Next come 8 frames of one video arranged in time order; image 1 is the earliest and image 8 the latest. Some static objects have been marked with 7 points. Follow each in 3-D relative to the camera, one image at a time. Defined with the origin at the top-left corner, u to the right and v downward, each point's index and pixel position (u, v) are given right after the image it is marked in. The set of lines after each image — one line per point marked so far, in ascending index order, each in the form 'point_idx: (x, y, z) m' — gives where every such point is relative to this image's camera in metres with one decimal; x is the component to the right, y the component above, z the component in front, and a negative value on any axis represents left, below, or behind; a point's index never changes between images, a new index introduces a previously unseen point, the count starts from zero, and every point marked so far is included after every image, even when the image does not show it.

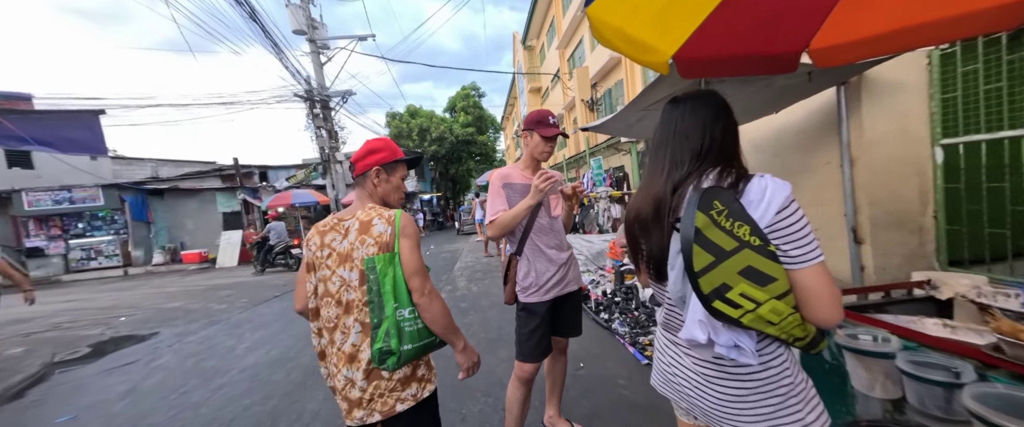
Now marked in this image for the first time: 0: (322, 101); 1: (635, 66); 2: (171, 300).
0: (-7.5, +4.5, +13.5) m
1: (+4.5, +5.3, +12.2) m
2: (-7.0, -1.8, +7.0) m
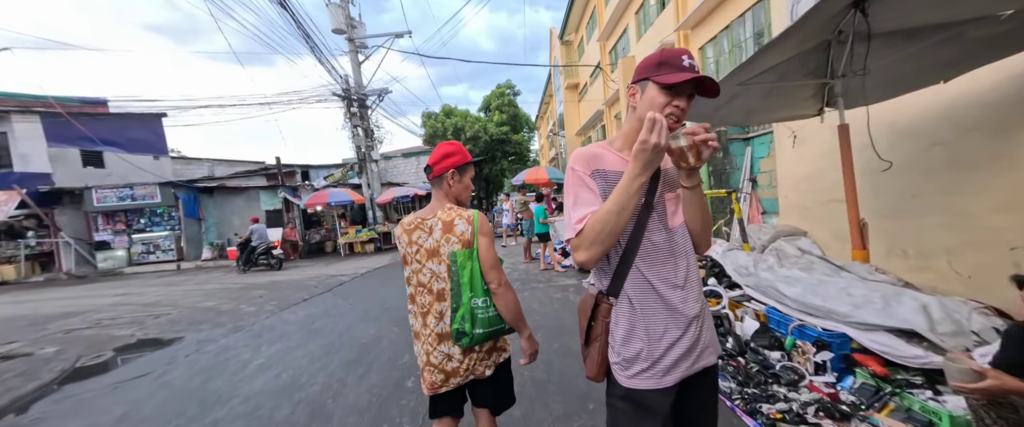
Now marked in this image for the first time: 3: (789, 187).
0: (-6.0, +4.5, +13.4) m
1: (+5.8, +5.2, +11.0) m
2: (-6.2, -1.7, +6.9) m
3: (+3.8, +0.4, +4.7) m
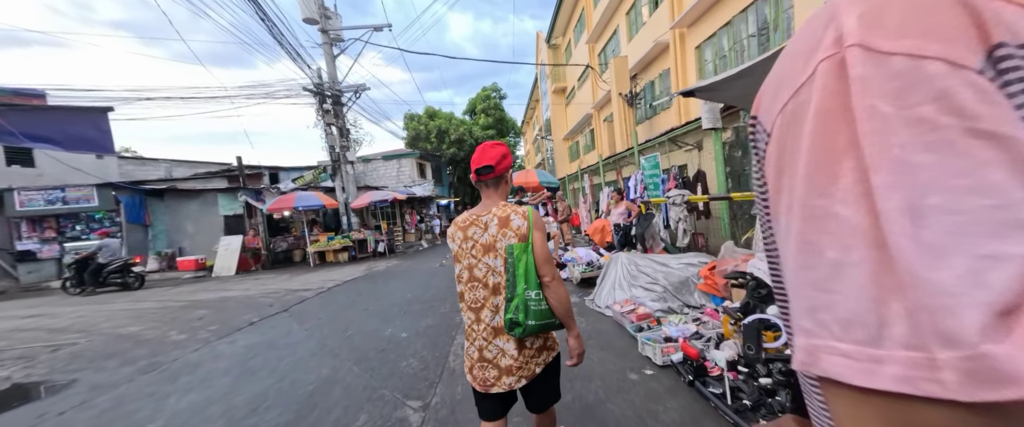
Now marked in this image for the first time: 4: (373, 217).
0: (-6.5, +4.3, +12.4) m
1: (+5.4, +5.0, +10.5) m
2: (-6.4, -1.8, +5.8) m
3: (+3.7, +0.3, +4.0) m
4: (-6.4, -0.2, +15.7) m
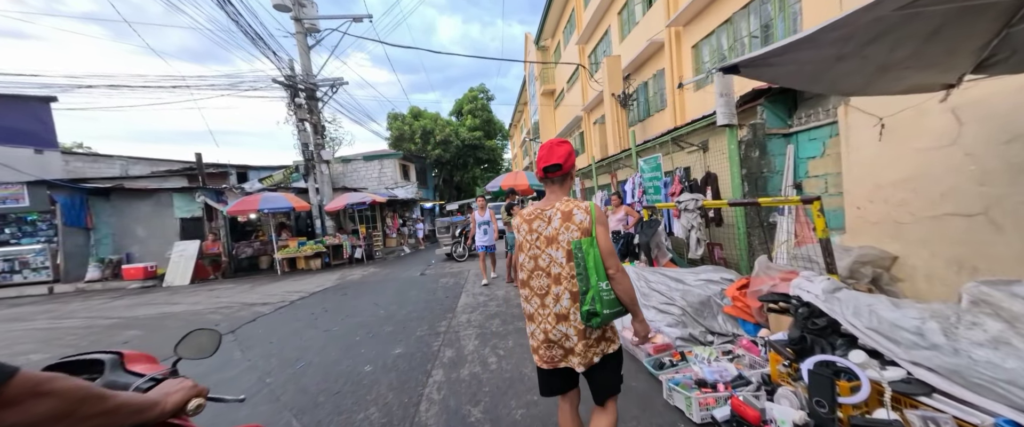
0: (-6.9, +4.2, +11.5) m
1: (+5.1, +4.8, +10.1) m
2: (-6.6, -1.8, +4.8) m
3: (+3.6, +0.2, +3.5) m
4: (-7.0, -0.3, +14.7) m
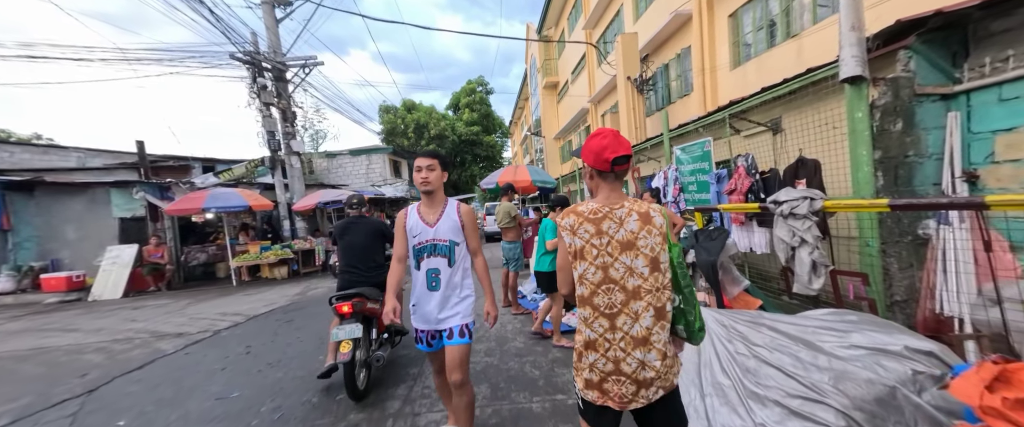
0: (-6.9, +4.2, +9.8) m
1: (+5.1, +4.7, +8.5) m
2: (-6.6, -1.8, +3.2) m
3: (+3.6, +0.1, +1.8) m
4: (-7.0, -0.3, +13.1) m
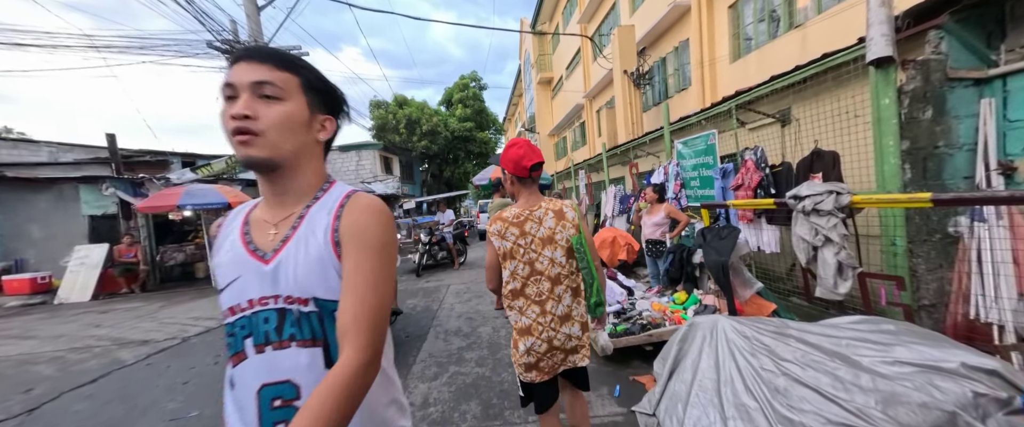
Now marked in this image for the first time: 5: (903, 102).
0: (-7.1, +4.3, +9.4) m
1: (+4.9, +4.8, +8.2) m
2: (-6.7, -1.8, +2.8) m
3: (+3.5, +0.1, +1.6) m
4: (-7.2, -0.2, +12.7) m
5: (+2.9, +0.8, +2.6) m
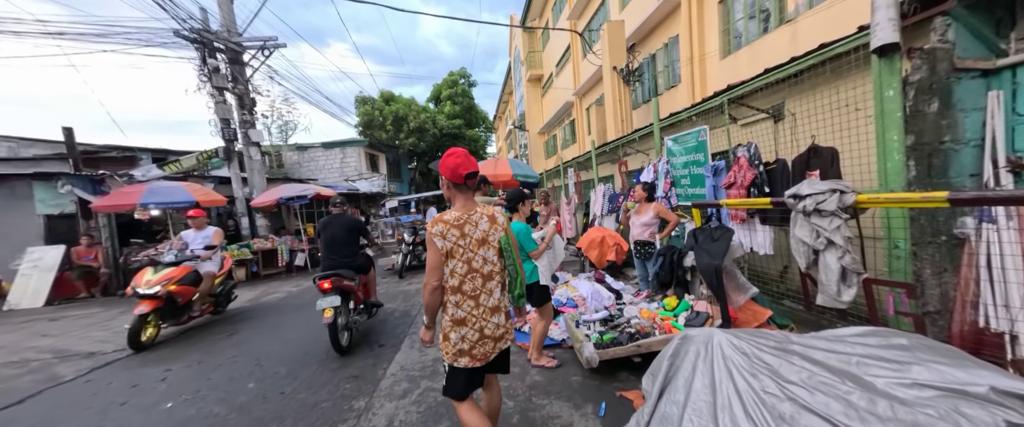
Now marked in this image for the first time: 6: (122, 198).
0: (-7.4, +4.3, +8.9) m
1: (+4.6, +4.8, +8.1) m
2: (-6.8, -1.8, +2.3) m
3: (+3.4, +0.1, +1.4) m
4: (-7.7, -0.2, +12.2) m
5: (+2.8, +0.8, +2.4) m
6: (-7.9, +0.3, +7.1) m
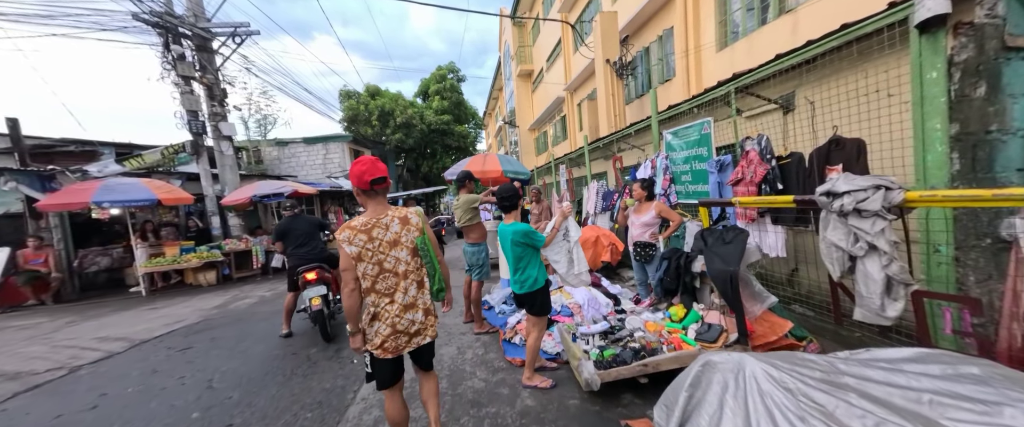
0: (-7.7, +4.3, +8.3) m
1: (+4.3, +4.9, +7.8) m
2: (-6.9, -1.9, +1.8) m
3: (+3.3, +0.1, +1.2) m
4: (-8.0, -0.1, +11.6) m
5: (+2.7, +0.8, +2.1) m
6: (-8.2, +0.4, +6.4) m
